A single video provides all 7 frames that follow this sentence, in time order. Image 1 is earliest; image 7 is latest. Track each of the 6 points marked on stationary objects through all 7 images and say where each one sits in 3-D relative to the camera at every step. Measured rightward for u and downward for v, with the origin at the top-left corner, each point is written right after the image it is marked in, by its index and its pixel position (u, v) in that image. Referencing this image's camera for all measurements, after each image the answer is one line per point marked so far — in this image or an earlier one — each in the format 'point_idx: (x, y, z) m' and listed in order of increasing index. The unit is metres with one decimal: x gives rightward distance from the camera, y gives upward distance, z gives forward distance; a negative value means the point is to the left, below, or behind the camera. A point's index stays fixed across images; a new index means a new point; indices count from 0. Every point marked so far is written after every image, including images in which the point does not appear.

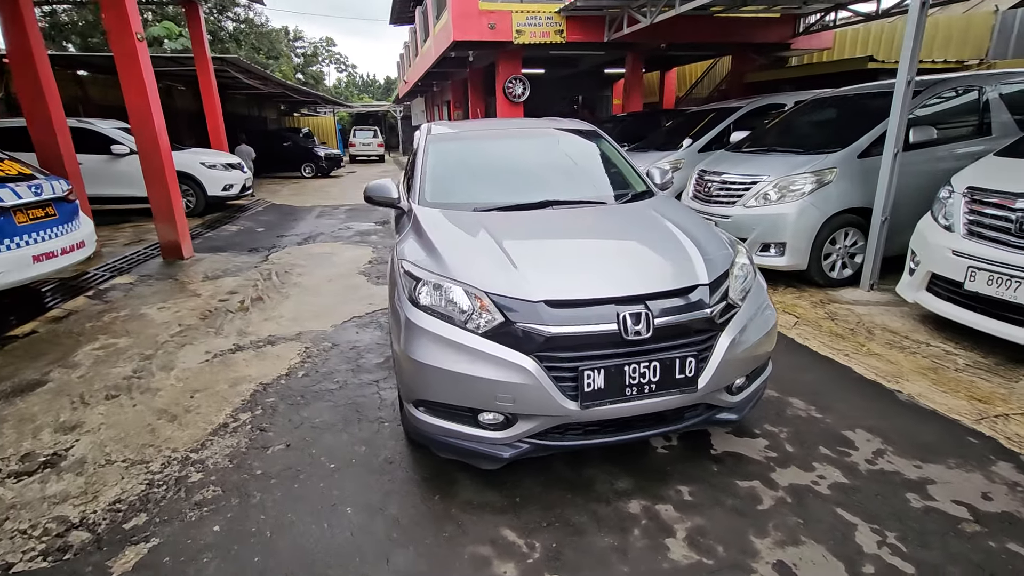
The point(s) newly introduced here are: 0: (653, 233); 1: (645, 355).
0: (+0.7, +0.3, +2.4) m
1: (+0.5, -0.3, +1.9) m
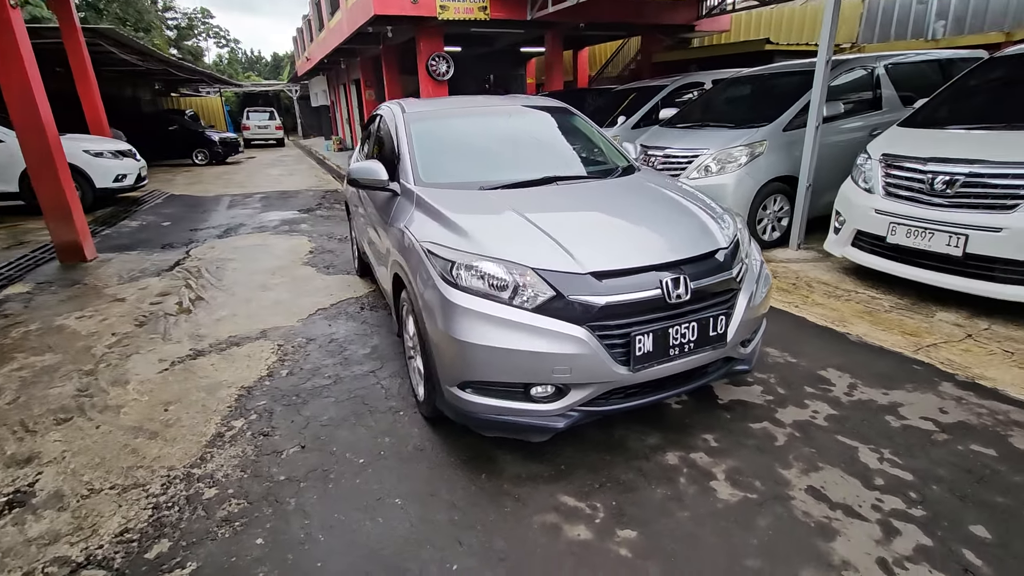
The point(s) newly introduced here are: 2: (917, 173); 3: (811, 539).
0: (+0.8, +0.4, +2.6) m
1: (+0.7, -0.1, +2.1) m
2: (+3.1, +0.9, +3.7) m
3: (+1.1, -0.9, +1.8) m
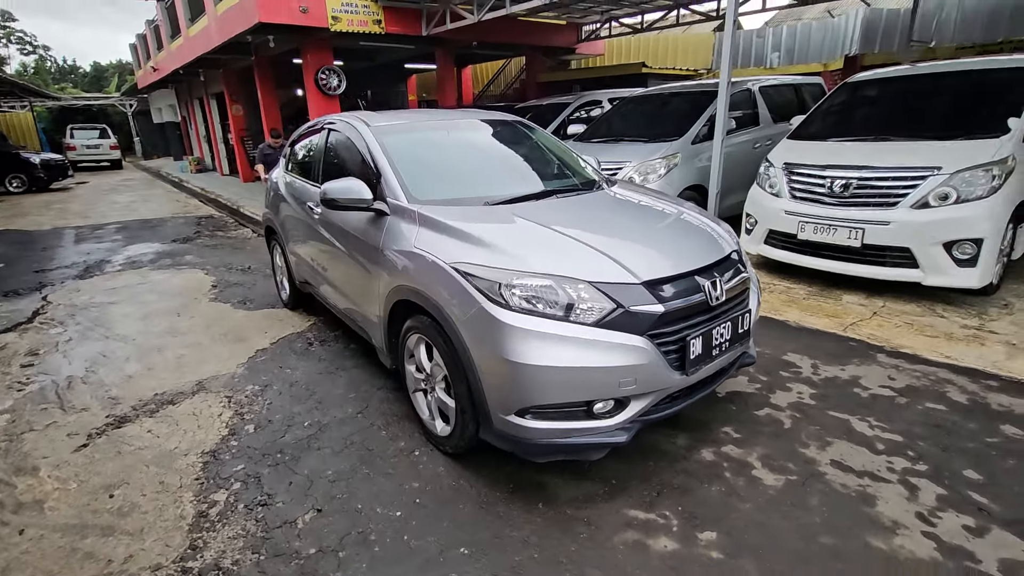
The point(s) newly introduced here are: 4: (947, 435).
0: (+0.8, +0.4, +2.7) m
1: (+0.9, -0.1, +2.2) m
2: (+2.7, +1.0, +4.3) m
3: (+1.4, -0.9, +2.0) m
4: (+2.1, -0.7, +2.4) m
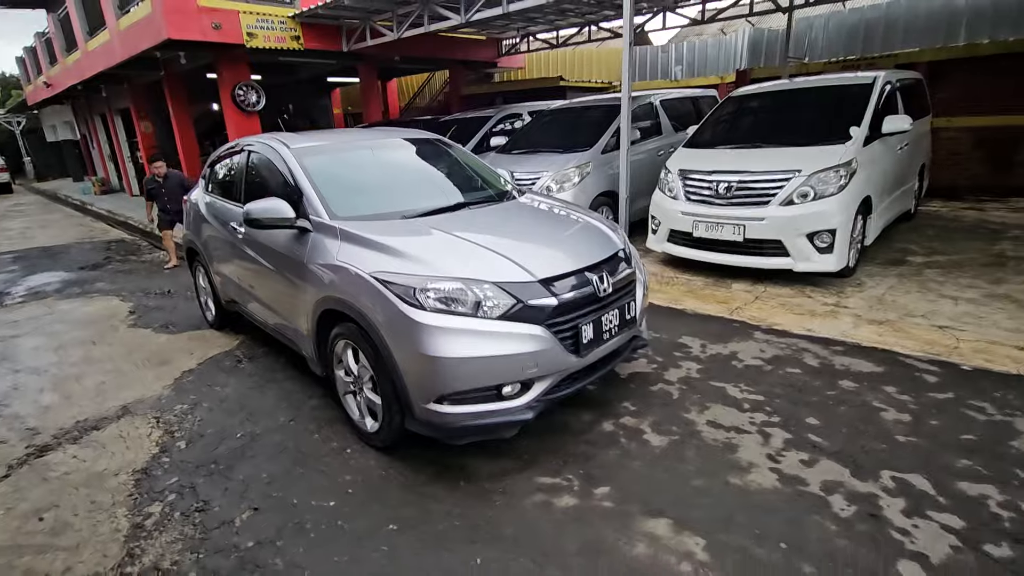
0: (+0.3, +0.4, +3.0) m
1: (+0.5, -0.1, +2.5) m
2: (+1.9, +1.1, +4.9) m
3: (+1.0, -0.8, +2.4) m
4: (+1.7, -0.6, +2.9) m
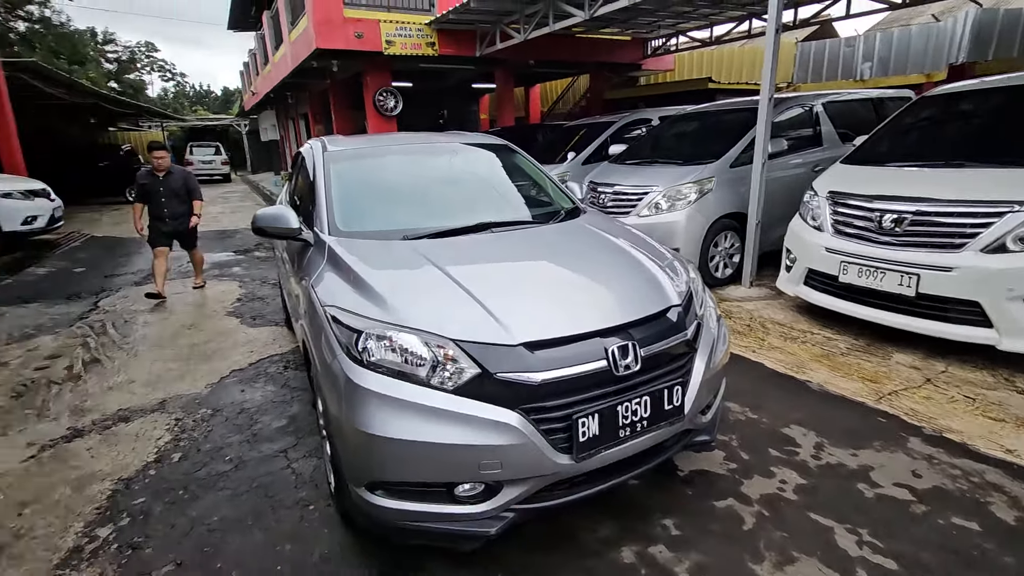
0: (+0.4, +0.2, +2.3) m
1: (+0.5, -0.4, +1.8) m
2: (+2.6, +0.6, +3.6) m
3: (+0.8, -1.1, +1.5) m
4: (+1.6, -1.0, +1.8) m
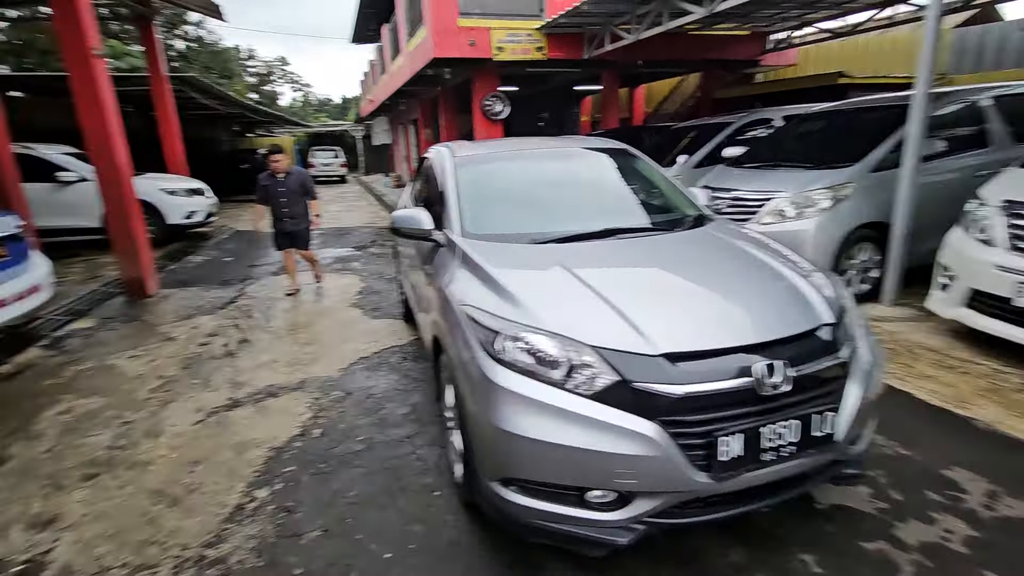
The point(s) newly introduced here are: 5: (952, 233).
0: (+1.0, +0.1, +2.2) m
1: (+0.9, -0.4, +1.7) m
2: (+3.4, +0.4, +3.1) m
3: (+1.2, -1.2, +1.3) m
4: (+2.0, -1.1, +1.4) m
5: (+3.3, +0.4, +3.7) m
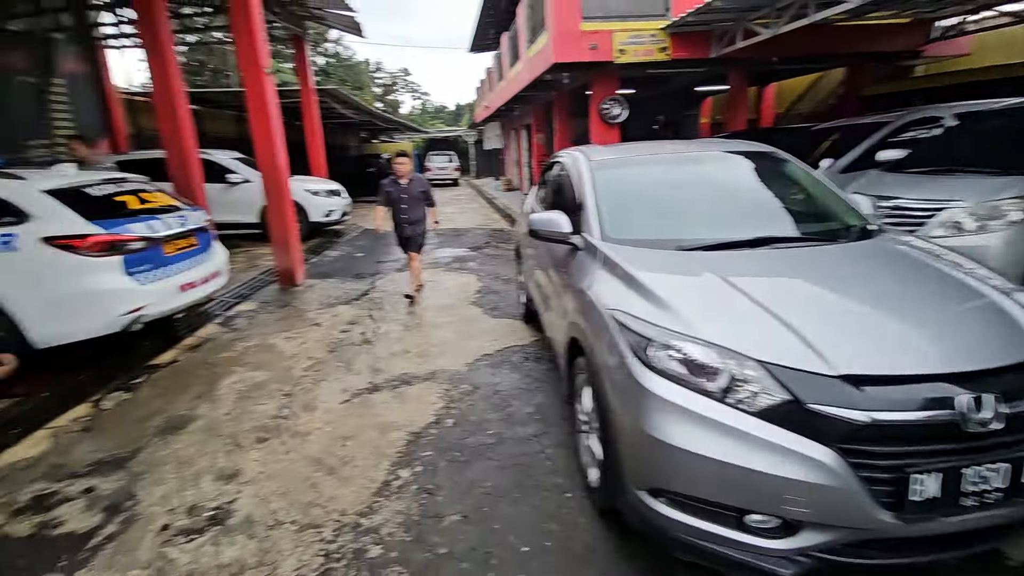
0: (+1.6, 0.0, +1.9) m
1: (+1.4, -0.5, +1.4) m
2: (+4.2, +0.2, +2.4) m
3: (+1.6, -1.3, +1.0) m
4: (+2.4, -1.2, +1.0) m
5: (+4.2, +0.2, +3.0) m
